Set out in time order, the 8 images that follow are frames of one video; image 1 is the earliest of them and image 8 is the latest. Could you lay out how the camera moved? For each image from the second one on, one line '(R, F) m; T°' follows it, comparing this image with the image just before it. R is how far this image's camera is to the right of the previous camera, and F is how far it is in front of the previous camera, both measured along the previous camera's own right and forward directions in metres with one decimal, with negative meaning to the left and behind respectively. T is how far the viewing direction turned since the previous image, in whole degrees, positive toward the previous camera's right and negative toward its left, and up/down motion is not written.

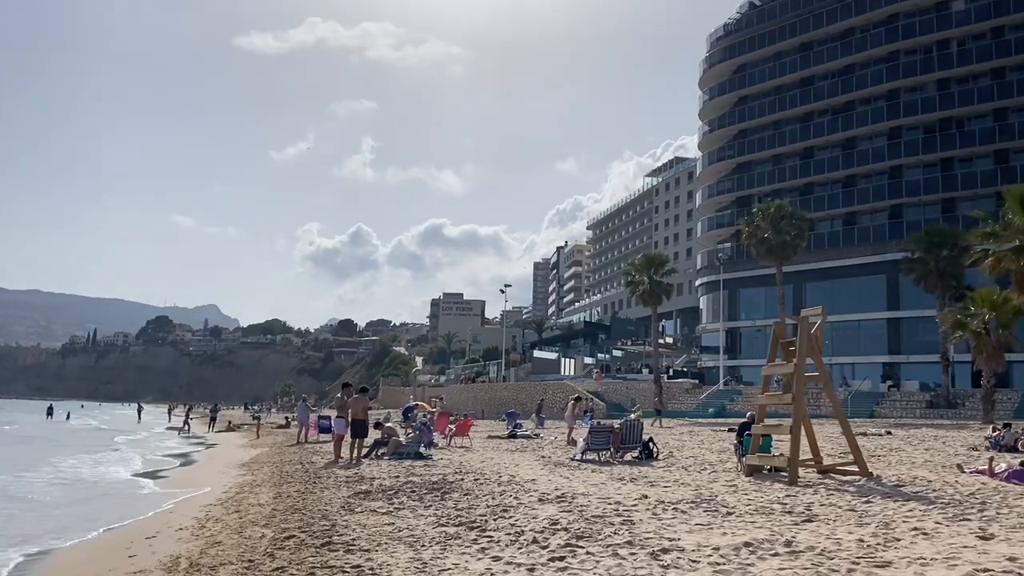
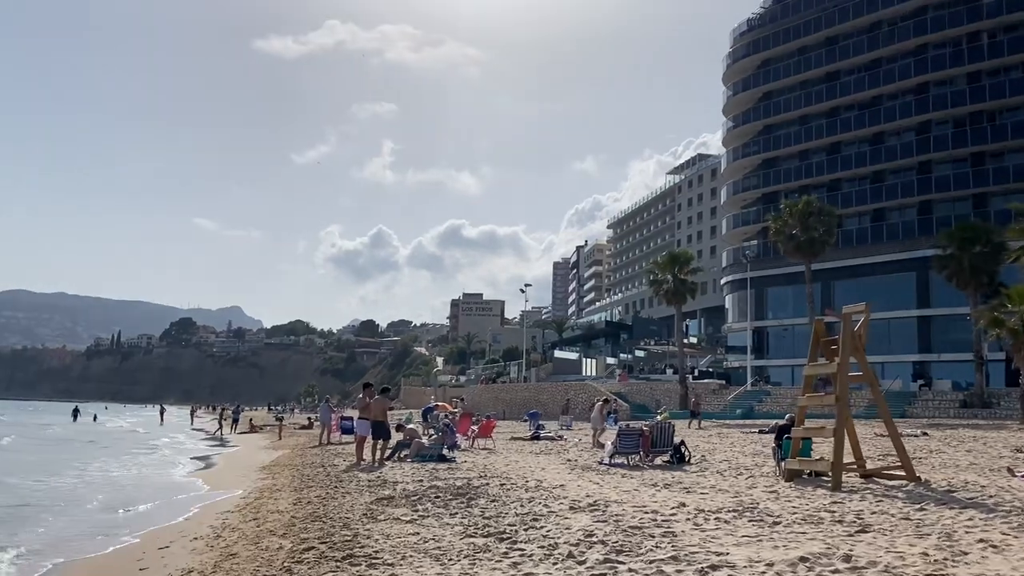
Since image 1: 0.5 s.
(-0.1, +0.3) m; -1°
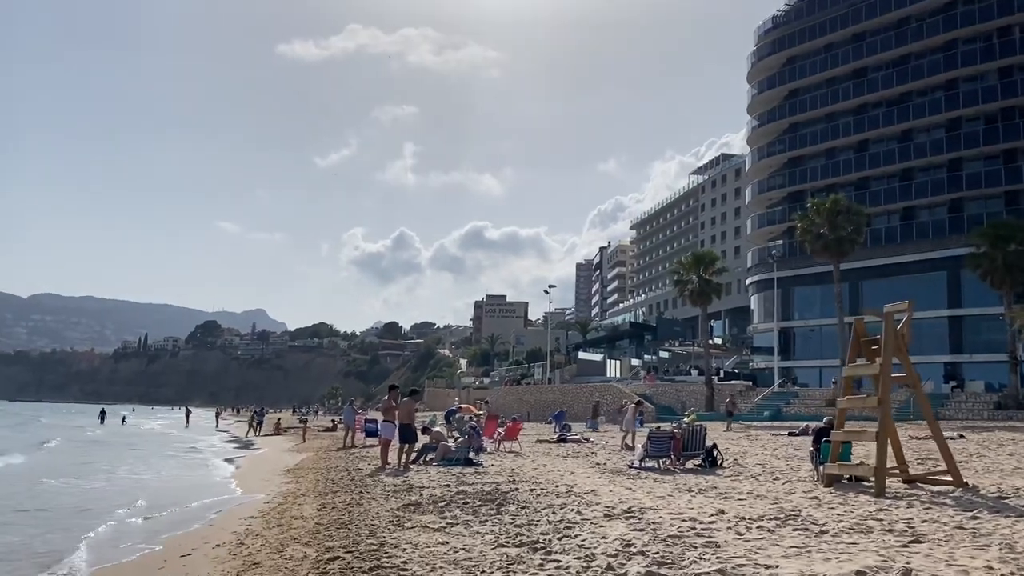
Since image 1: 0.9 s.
(-0.1, +0.2) m; -1°
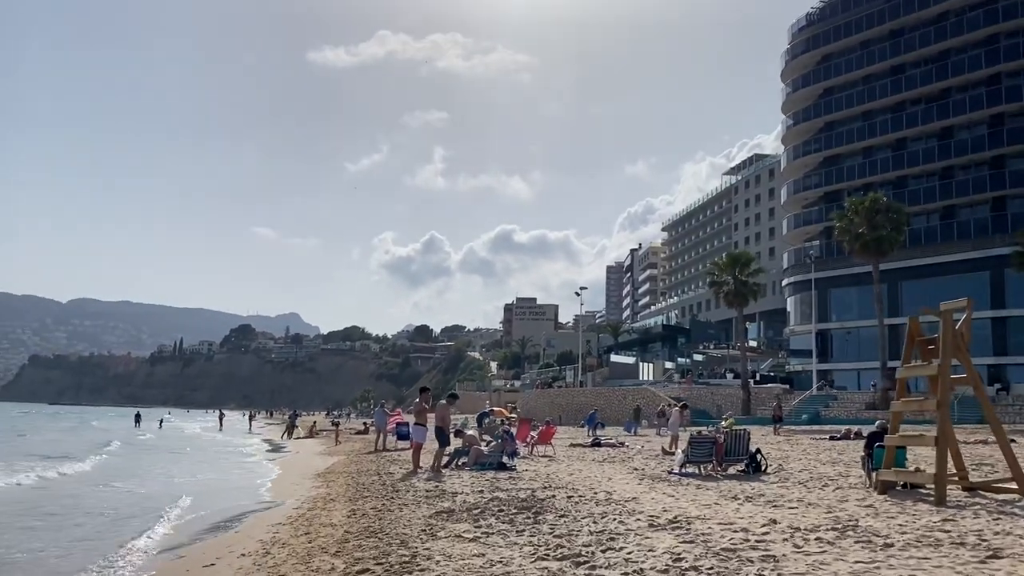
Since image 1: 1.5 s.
(0.0, +0.3) m; -2°
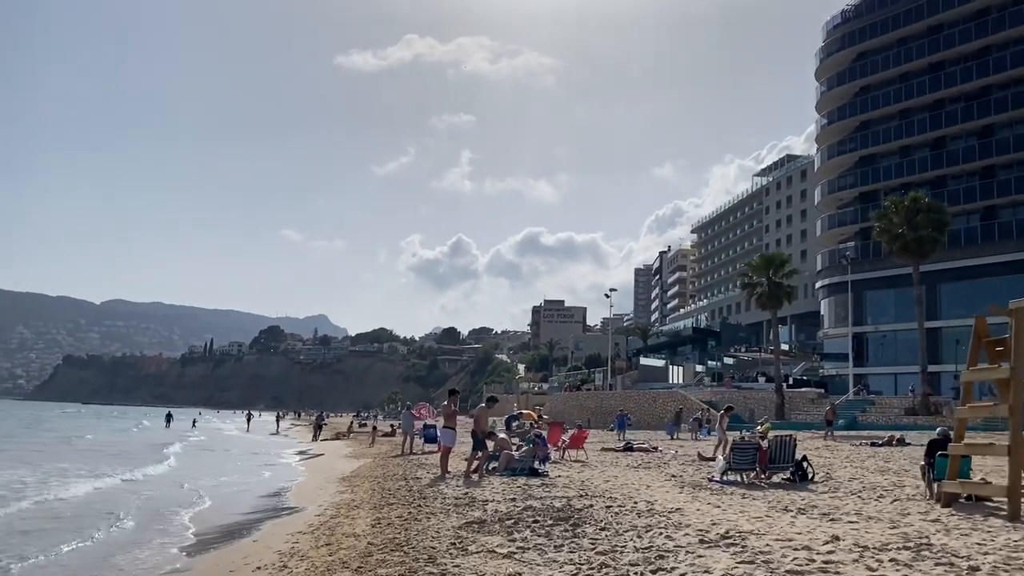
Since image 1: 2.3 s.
(-0.1, +0.5) m; -2°
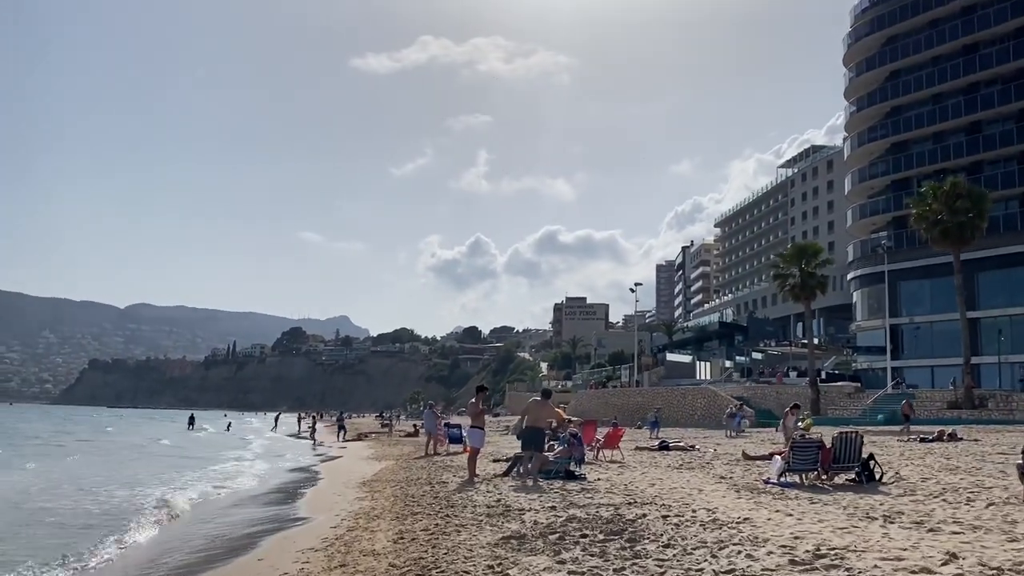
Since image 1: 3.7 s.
(-0.1, +0.9) m; -1°
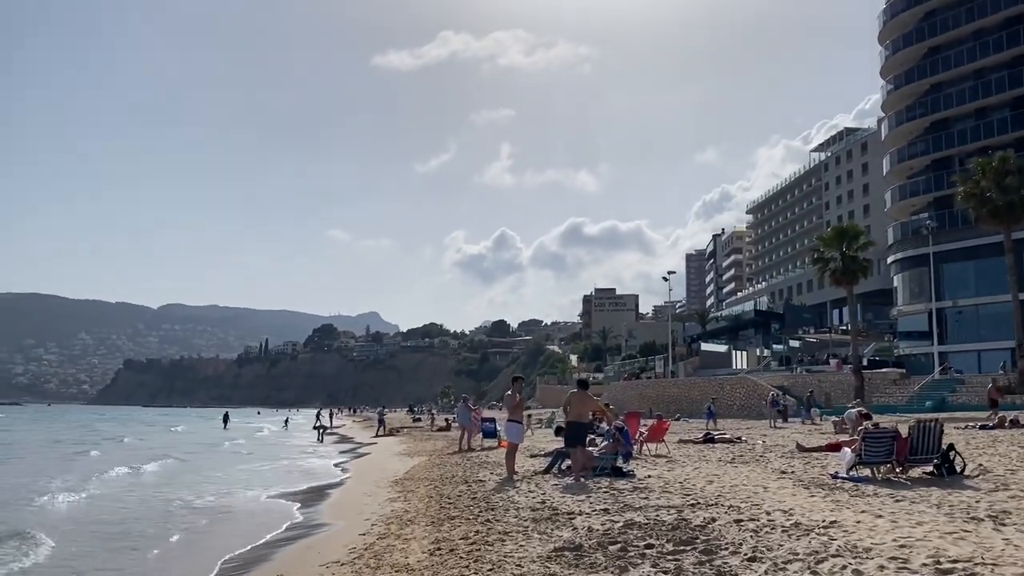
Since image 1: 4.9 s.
(-0.1, +0.7) m; -2°
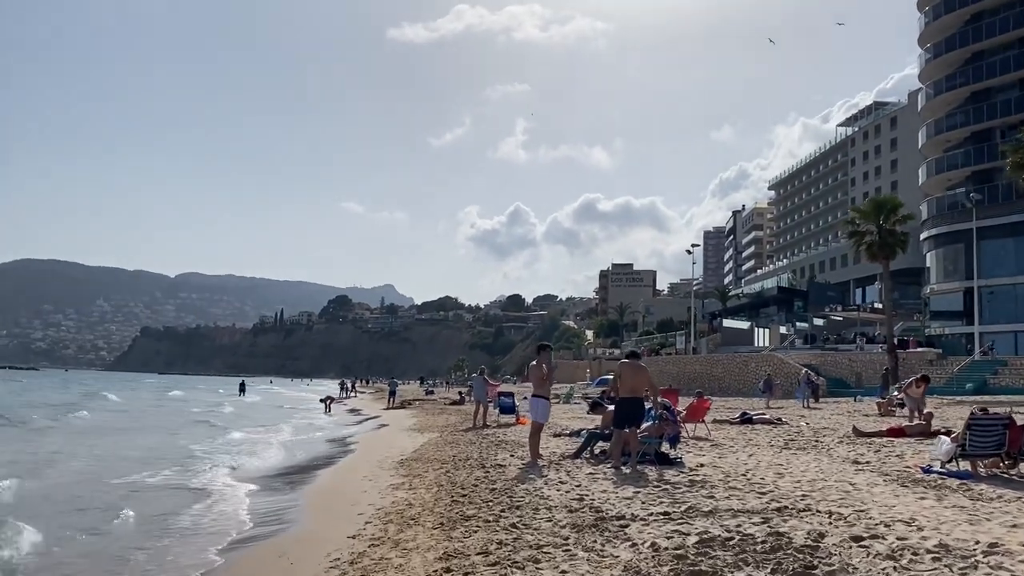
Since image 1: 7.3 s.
(-0.1, +1.4) m; -1°
